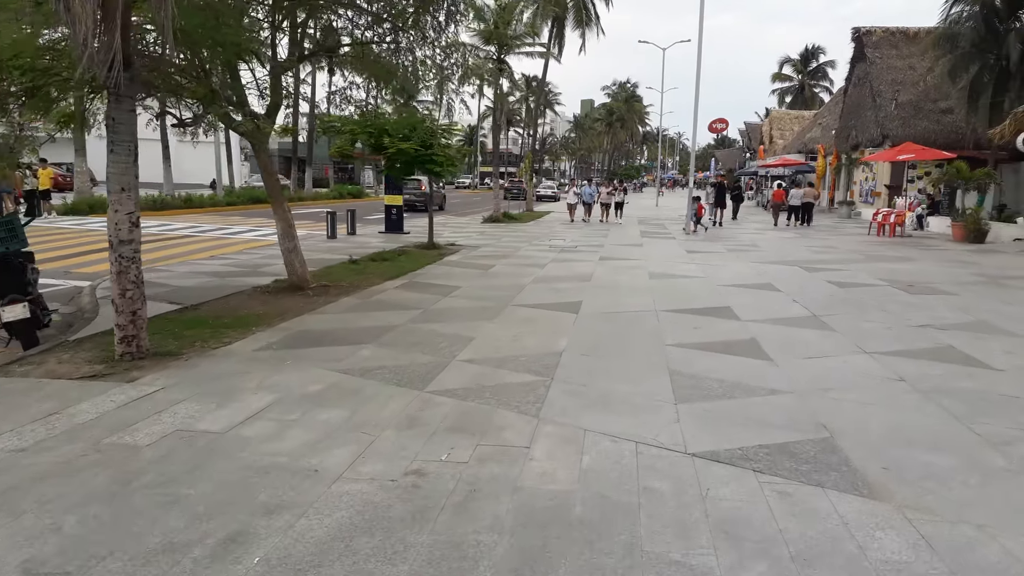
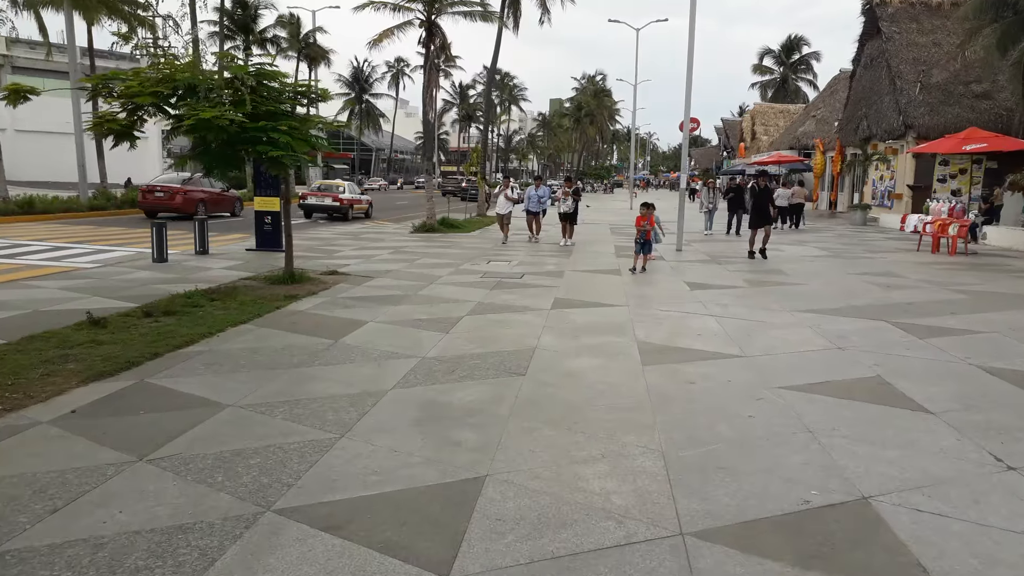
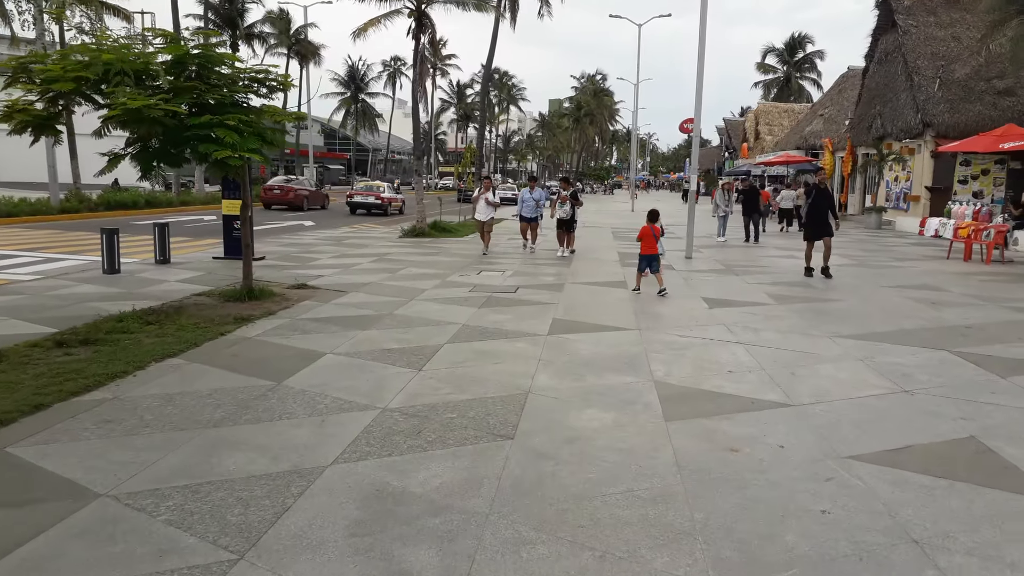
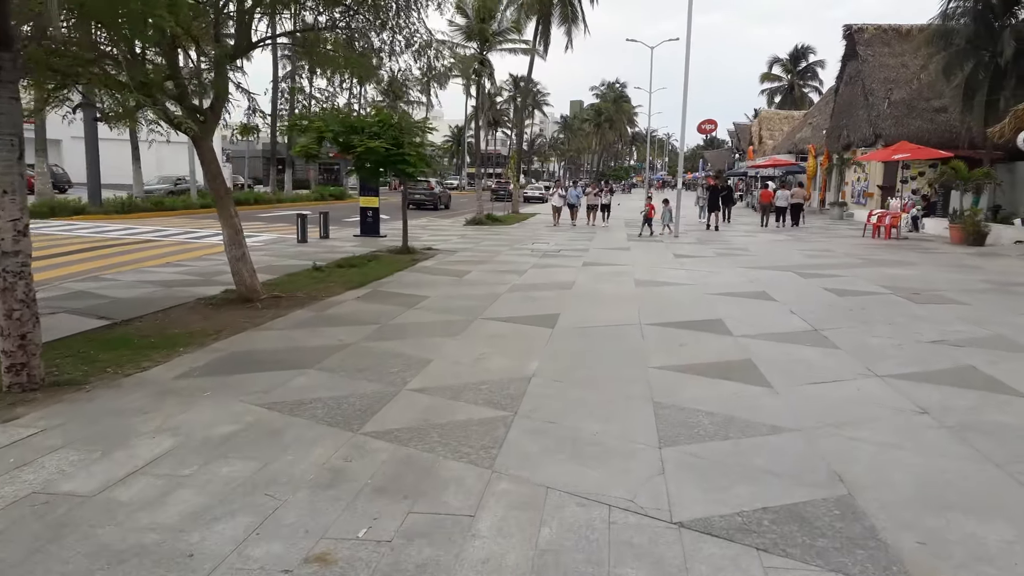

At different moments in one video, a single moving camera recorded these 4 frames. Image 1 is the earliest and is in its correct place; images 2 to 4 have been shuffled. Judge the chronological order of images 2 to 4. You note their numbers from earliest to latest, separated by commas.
4, 2, 3
